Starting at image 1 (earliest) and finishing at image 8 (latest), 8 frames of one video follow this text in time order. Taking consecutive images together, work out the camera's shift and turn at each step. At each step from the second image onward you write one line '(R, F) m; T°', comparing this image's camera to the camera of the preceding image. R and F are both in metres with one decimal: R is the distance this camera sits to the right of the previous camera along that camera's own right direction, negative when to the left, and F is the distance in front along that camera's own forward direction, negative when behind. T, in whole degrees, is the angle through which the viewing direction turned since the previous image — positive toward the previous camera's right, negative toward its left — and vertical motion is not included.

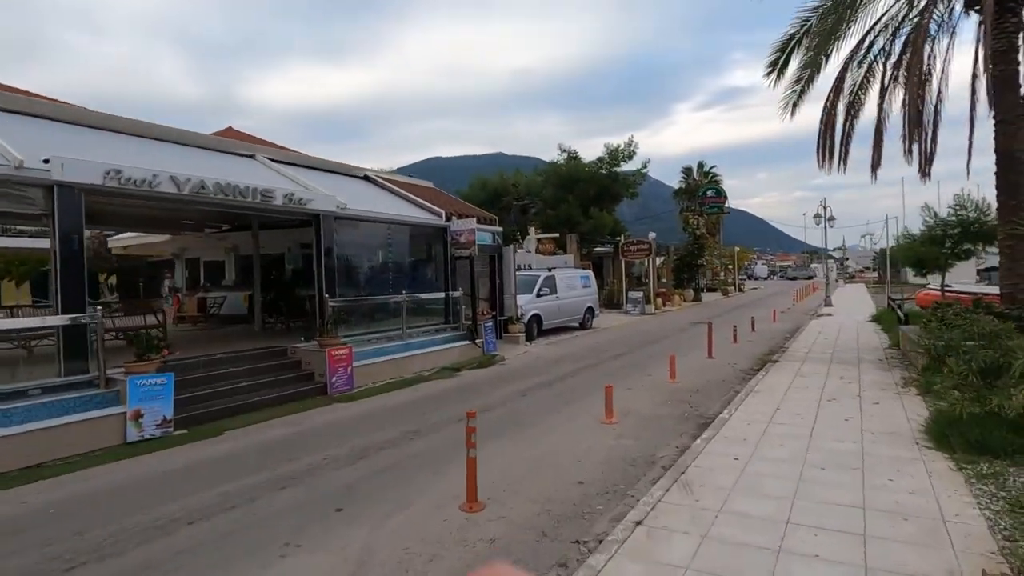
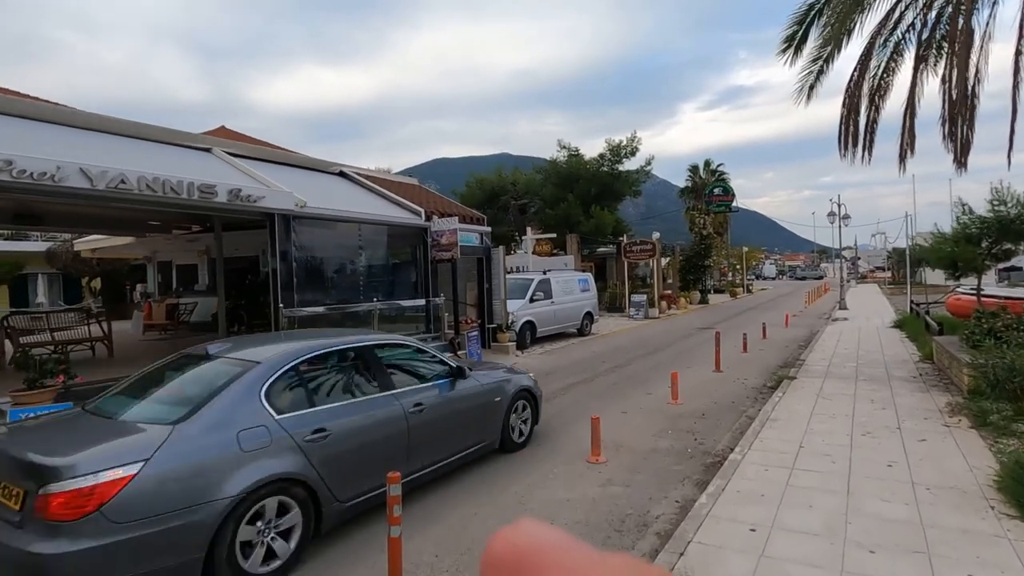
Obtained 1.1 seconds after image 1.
(+0.5, +1.3) m; -1°
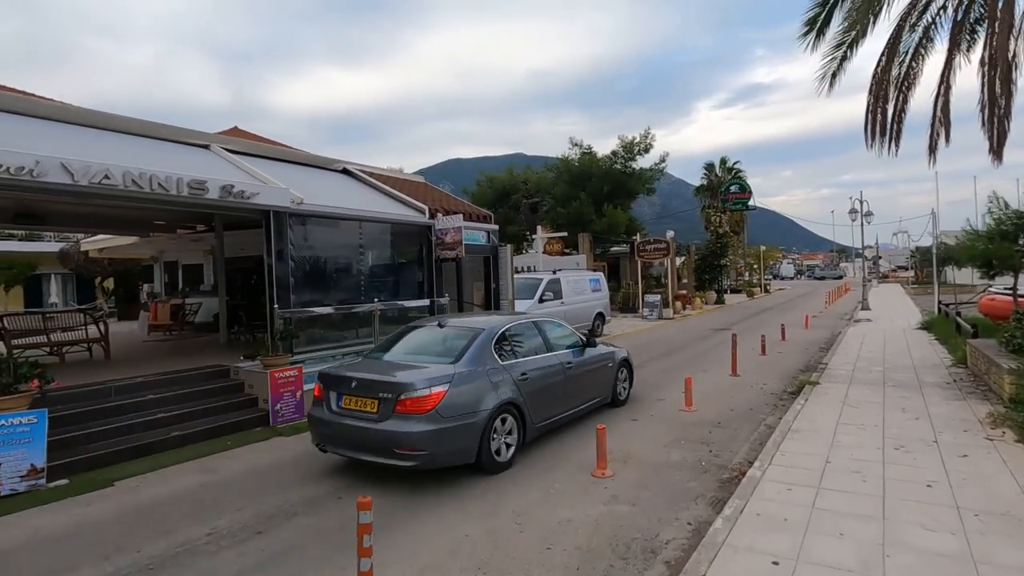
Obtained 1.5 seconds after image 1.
(+0.2, +0.4) m; -2°
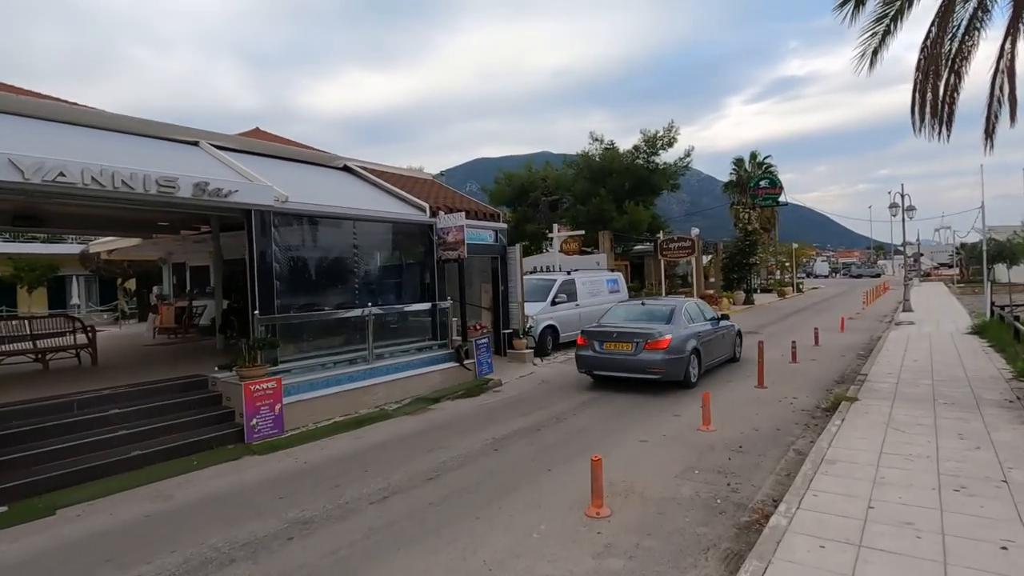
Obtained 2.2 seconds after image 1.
(+0.4, +0.8) m; -3°
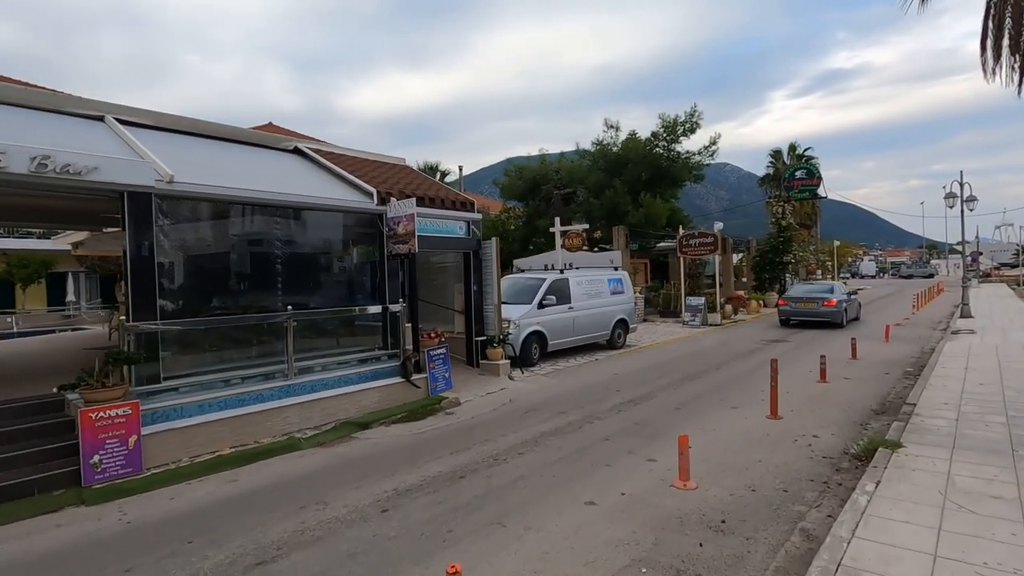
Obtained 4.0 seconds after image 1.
(+1.3, +1.9) m; -4°
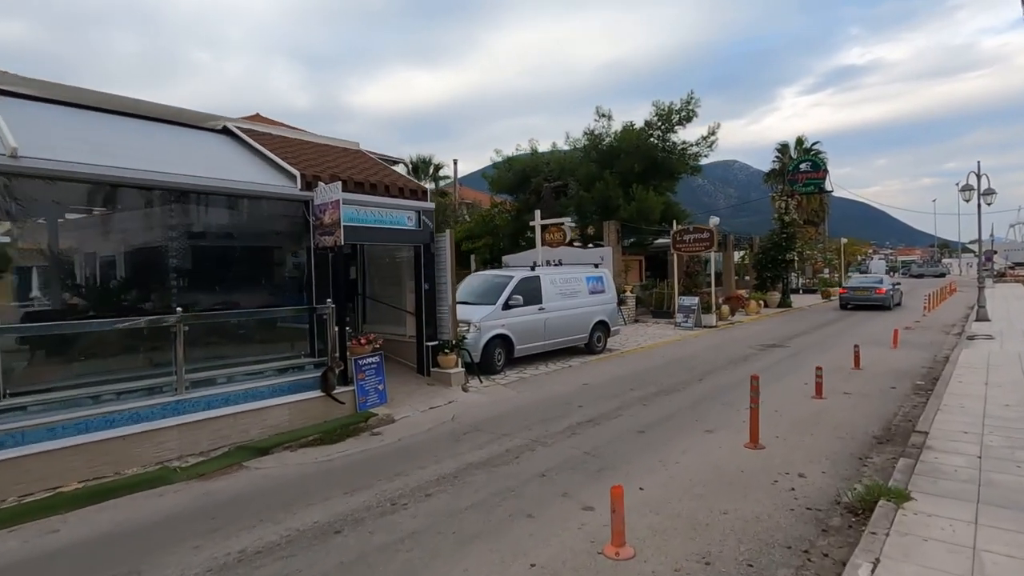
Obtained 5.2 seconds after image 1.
(+1.0, +1.3) m; -1°
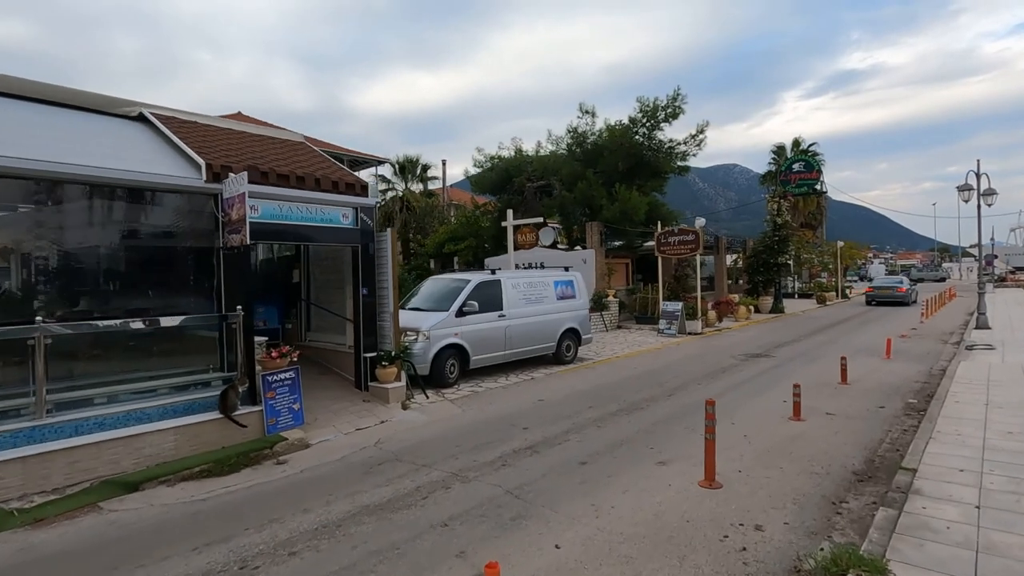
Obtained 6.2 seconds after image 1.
(+0.9, +1.0) m; 0°
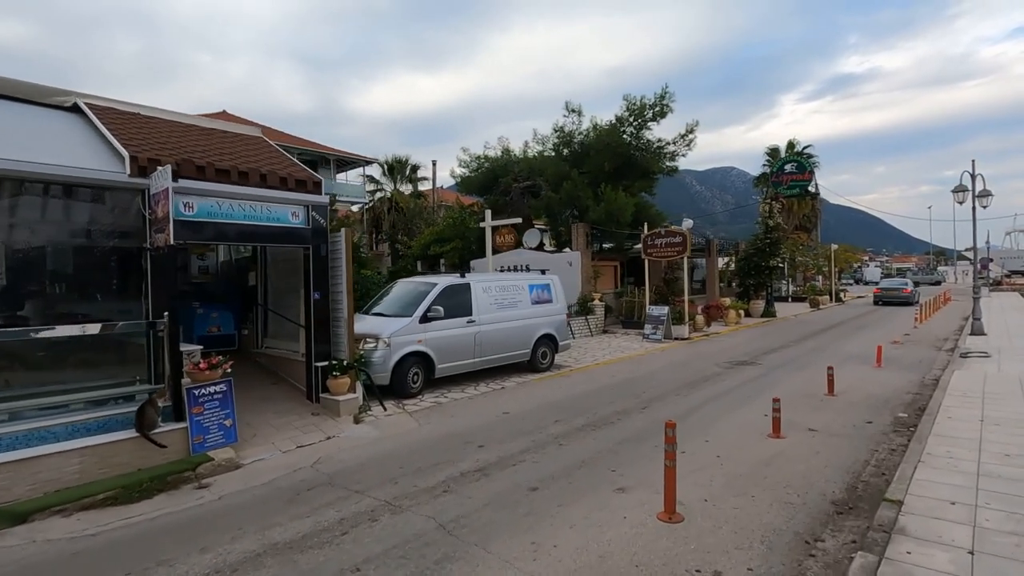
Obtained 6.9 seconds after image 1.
(+0.6, +0.6) m; 0°
